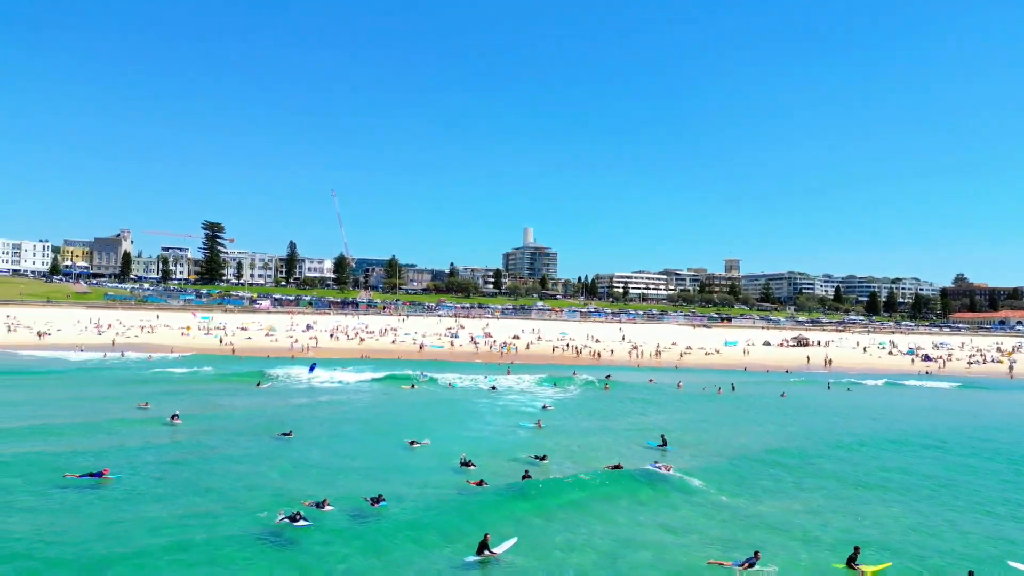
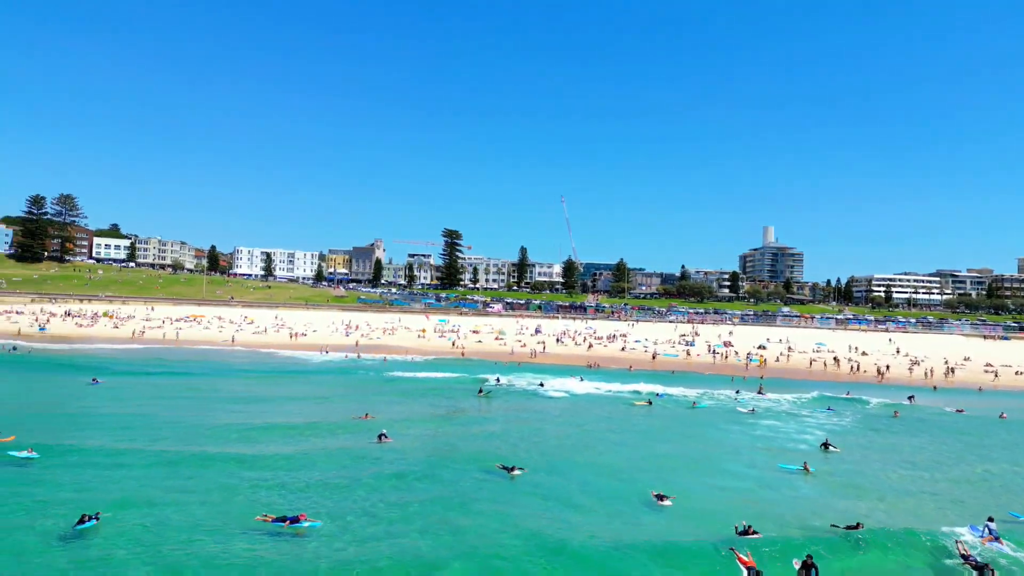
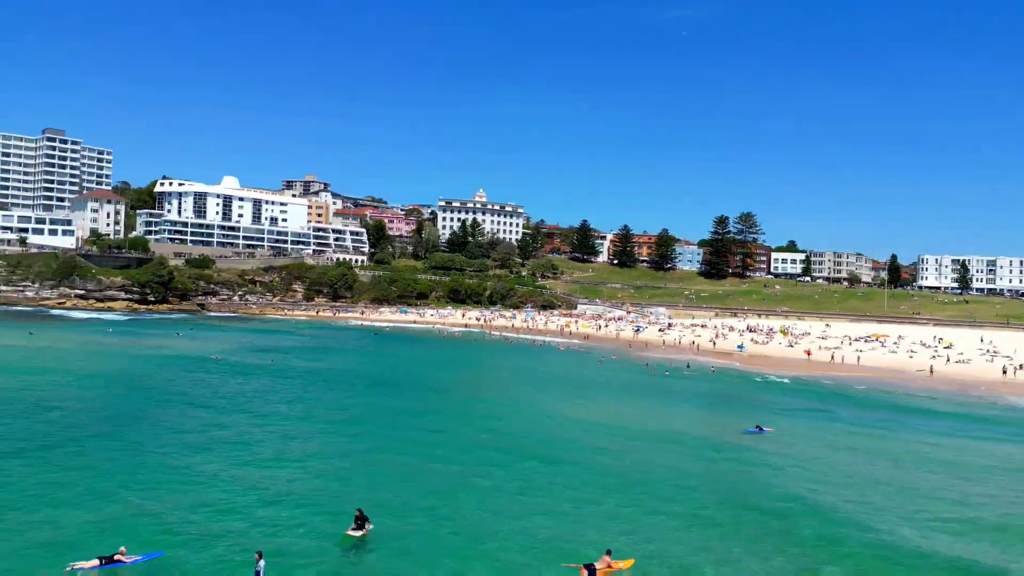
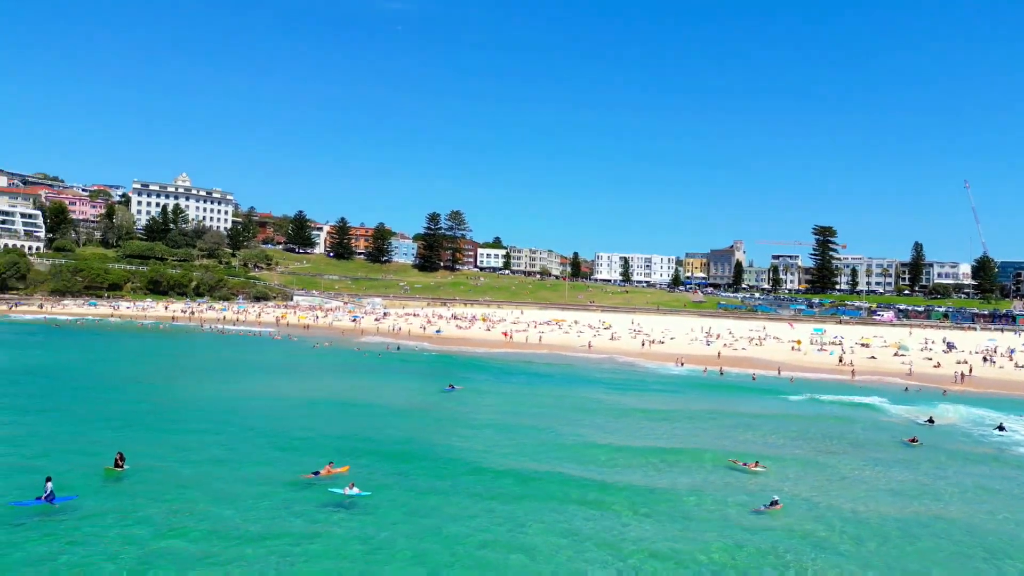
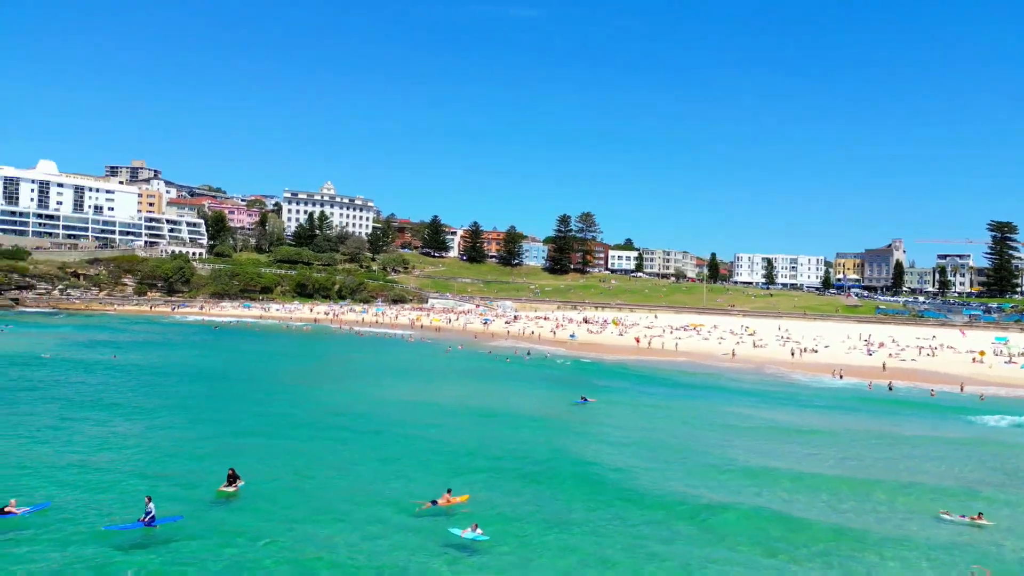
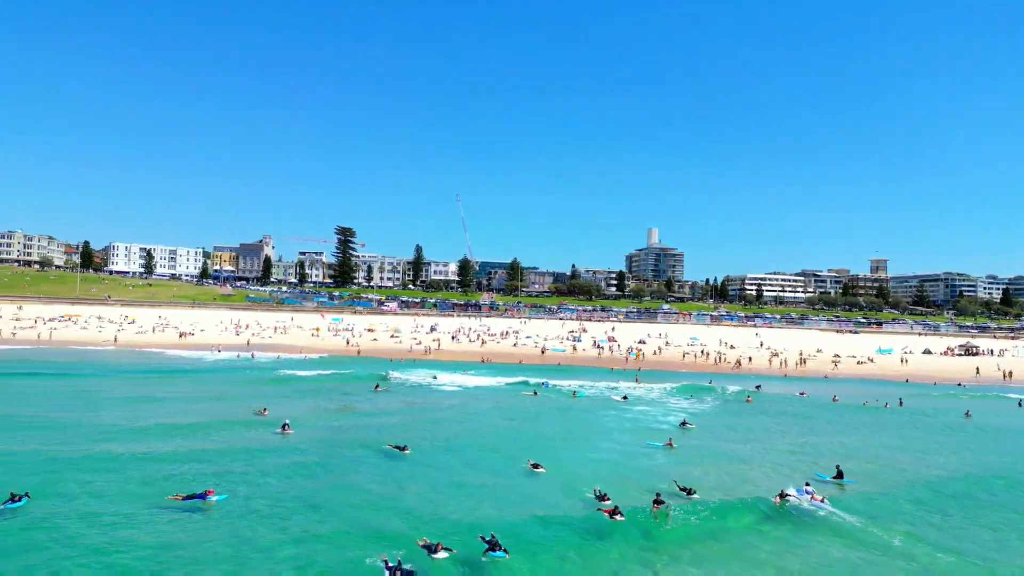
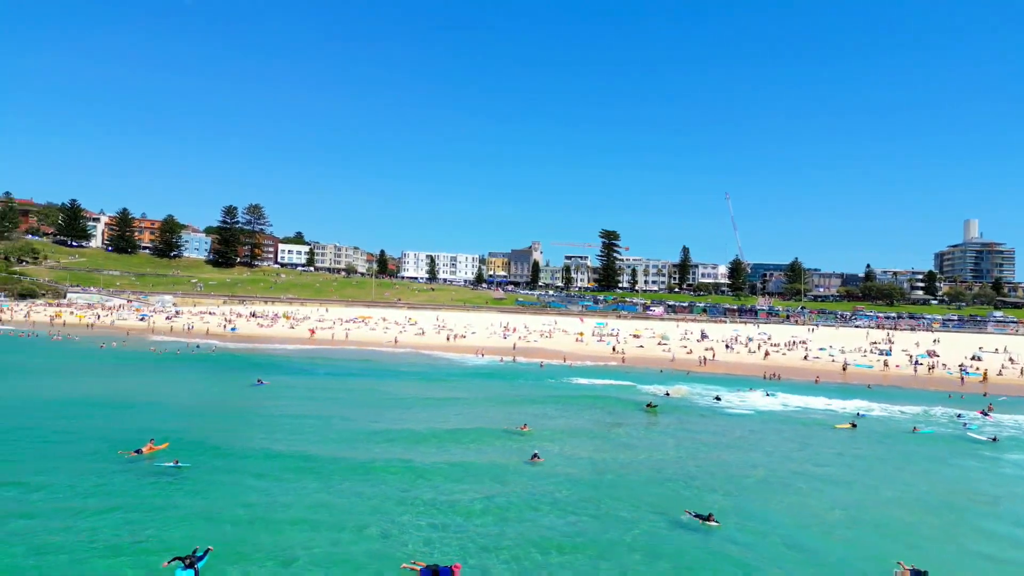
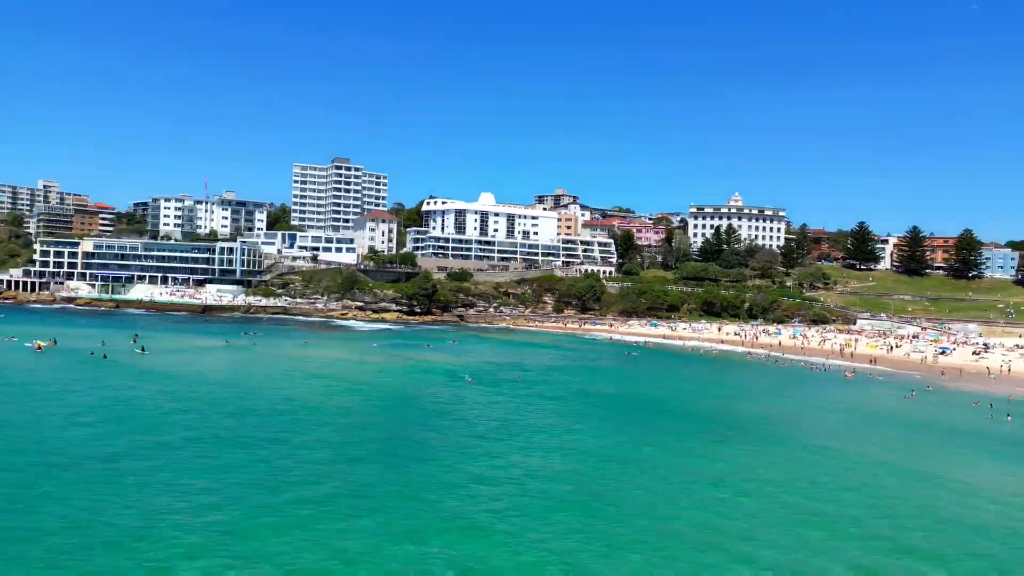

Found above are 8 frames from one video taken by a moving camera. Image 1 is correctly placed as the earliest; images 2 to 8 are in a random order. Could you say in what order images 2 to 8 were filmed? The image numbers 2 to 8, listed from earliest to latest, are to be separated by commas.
6, 2, 7, 4, 5, 3, 8
